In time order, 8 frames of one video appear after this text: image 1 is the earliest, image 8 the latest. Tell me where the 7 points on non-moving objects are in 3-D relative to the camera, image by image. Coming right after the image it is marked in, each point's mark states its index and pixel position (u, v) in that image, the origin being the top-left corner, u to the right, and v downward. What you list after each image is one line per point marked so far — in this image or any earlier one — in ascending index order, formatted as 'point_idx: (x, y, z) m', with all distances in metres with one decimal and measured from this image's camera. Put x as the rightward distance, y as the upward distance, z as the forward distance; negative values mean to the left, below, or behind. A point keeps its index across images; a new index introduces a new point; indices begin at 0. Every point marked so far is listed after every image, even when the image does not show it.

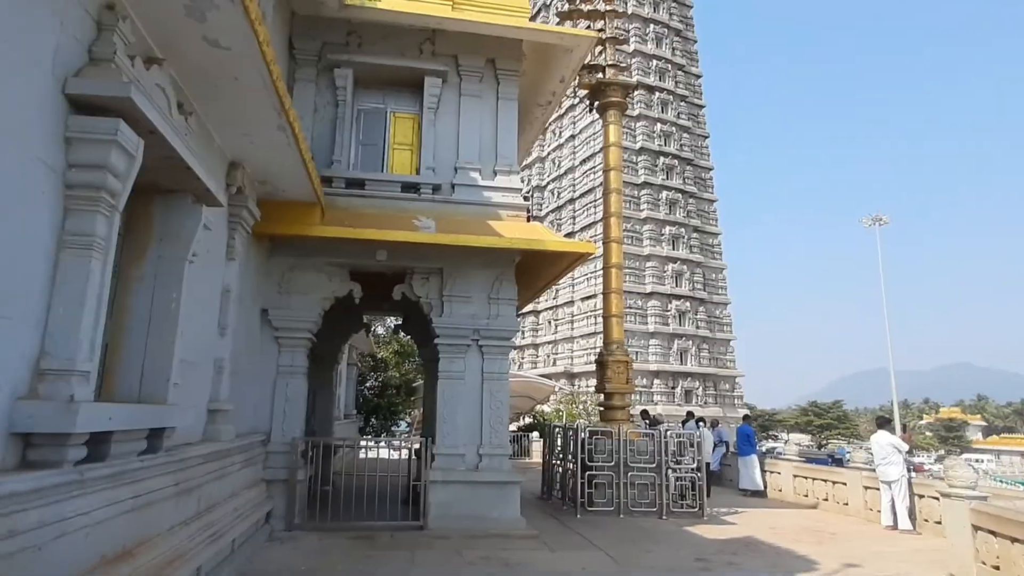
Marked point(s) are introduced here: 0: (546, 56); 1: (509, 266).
0: (+0.5, +3.3, +8.1) m
1: (0.0, +0.3, +7.1) m
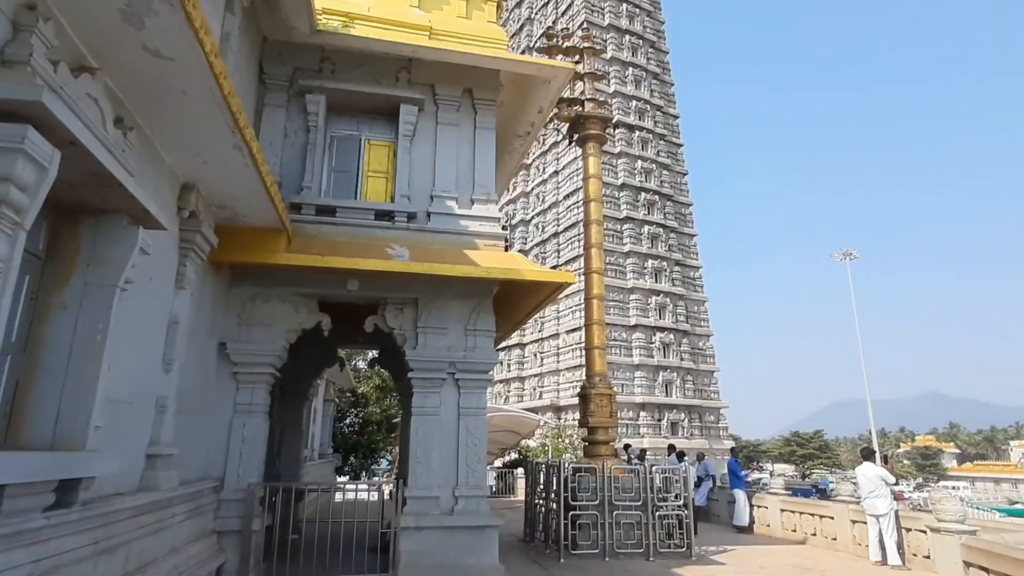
0: (+0.2, +2.9, +8.0) m
1: (-0.3, -0.1, +6.8) m
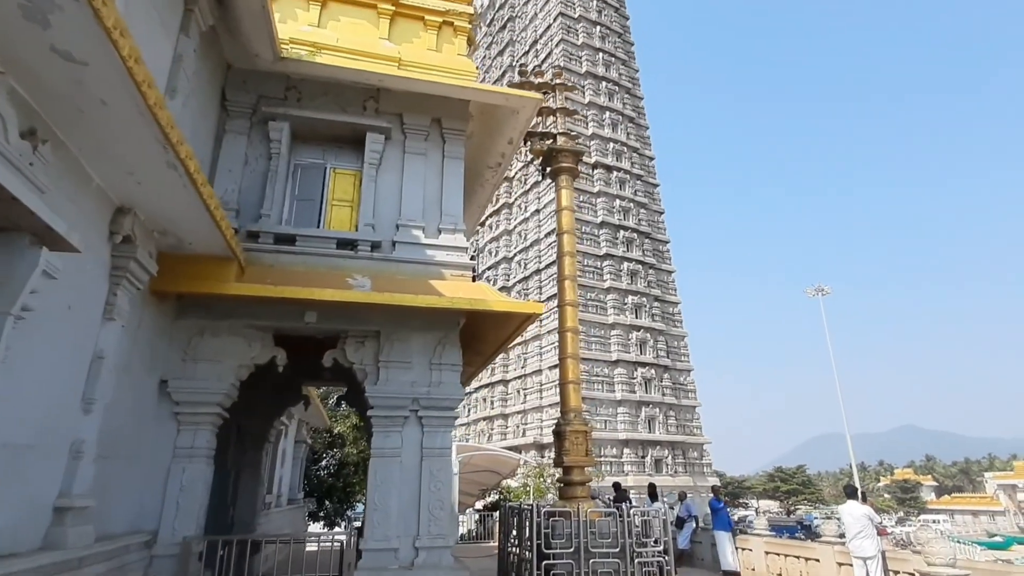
0: (-0.3, +2.4, +7.9) m
1: (-0.7, -0.5, +6.5) m
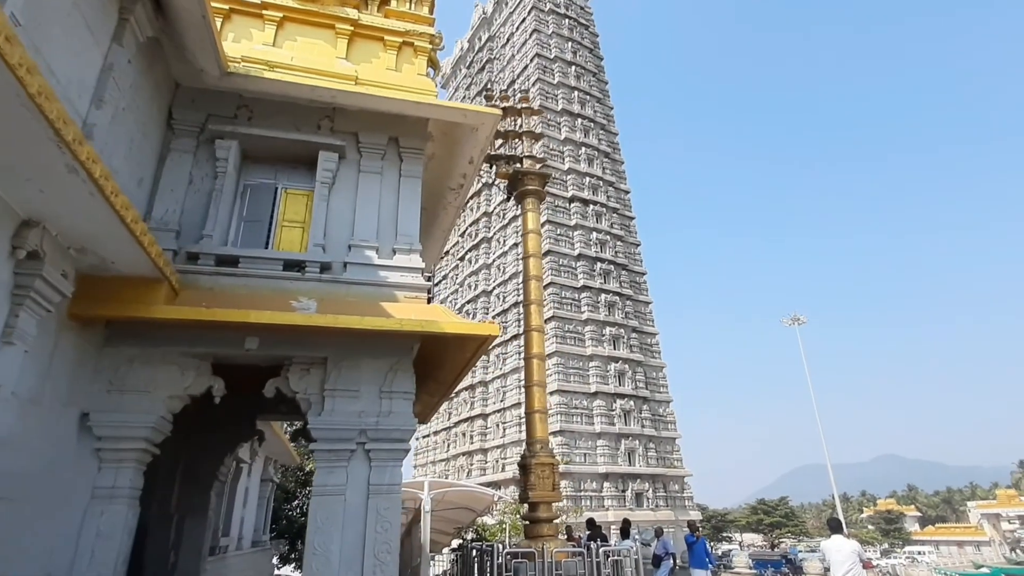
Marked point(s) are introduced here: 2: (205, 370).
0: (-0.8, +2.1, +7.7) m
1: (-1.1, -0.7, +6.1) m
2: (-3.1, -0.8, +5.8) m
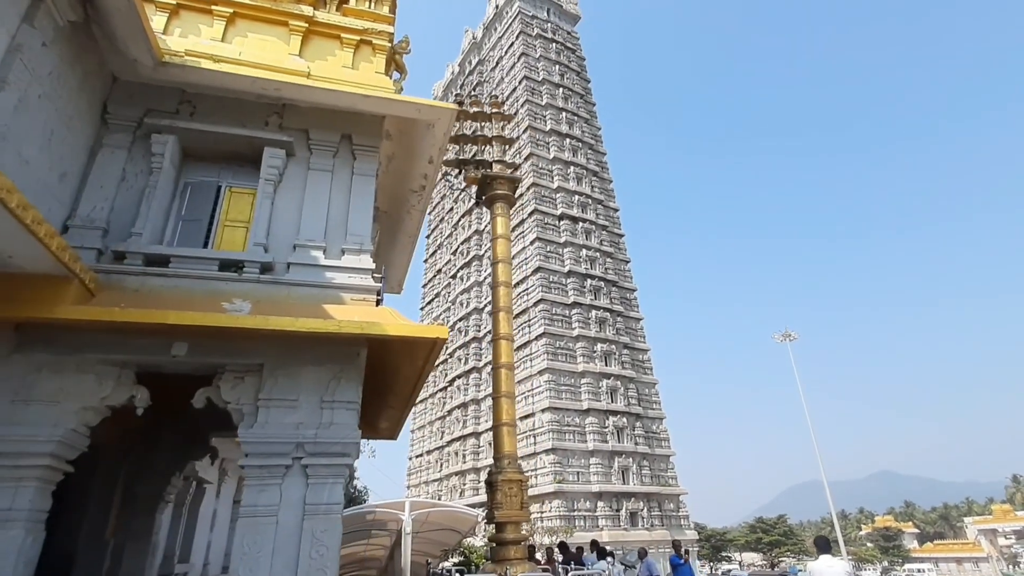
0: (-1.3, +2.0, +7.3) m
1: (-1.6, -0.7, +5.7) m
2: (-3.6, -0.9, +5.3) m
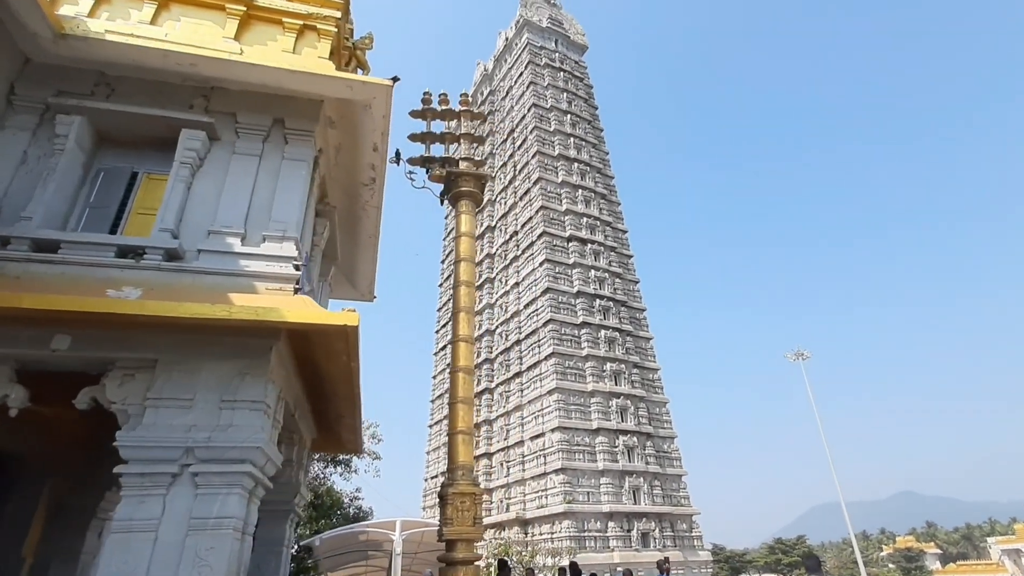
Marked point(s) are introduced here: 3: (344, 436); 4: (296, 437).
0: (-1.9, +2.1, +6.8) m
1: (-2.3, -0.6, +5.1) m
2: (-4.2, -0.7, +4.7) m
3: (-2.5, -2.2, +8.4) m
4: (-2.7, -1.9, +7.3) m
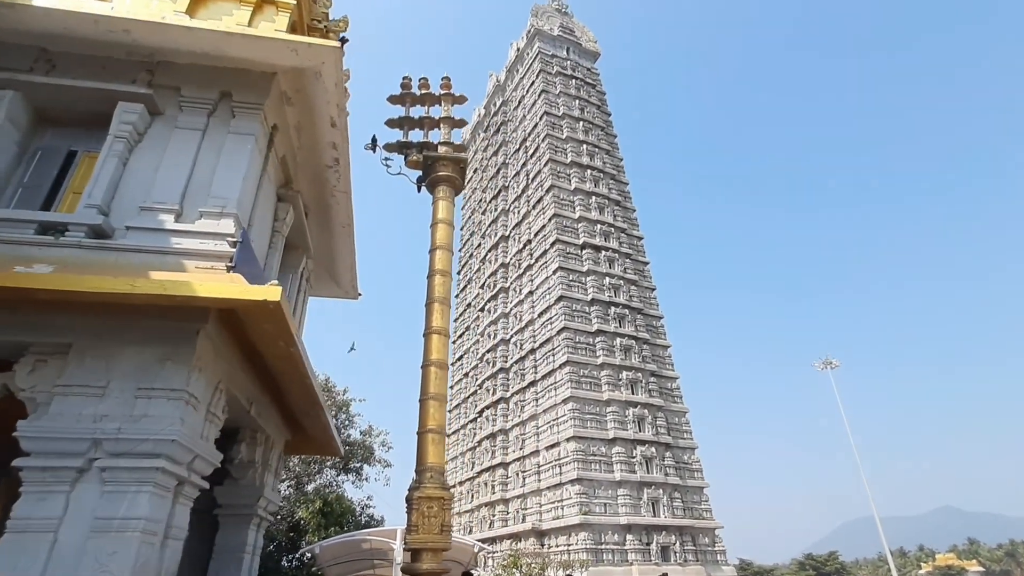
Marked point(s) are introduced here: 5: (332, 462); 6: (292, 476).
0: (-2.3, +2.2, +6.3) m
1: (-2.6, -0.4, +4.6) m
2: (-4.7, -0.6, +4.3) m
3: (-2.8, -2.1, +7.9) m
4: (-3.0, -1.8, +6.8) m
5: (-6.5, -6.2, +19.8) m
6: (-7.3, -6.3, +18.6) m
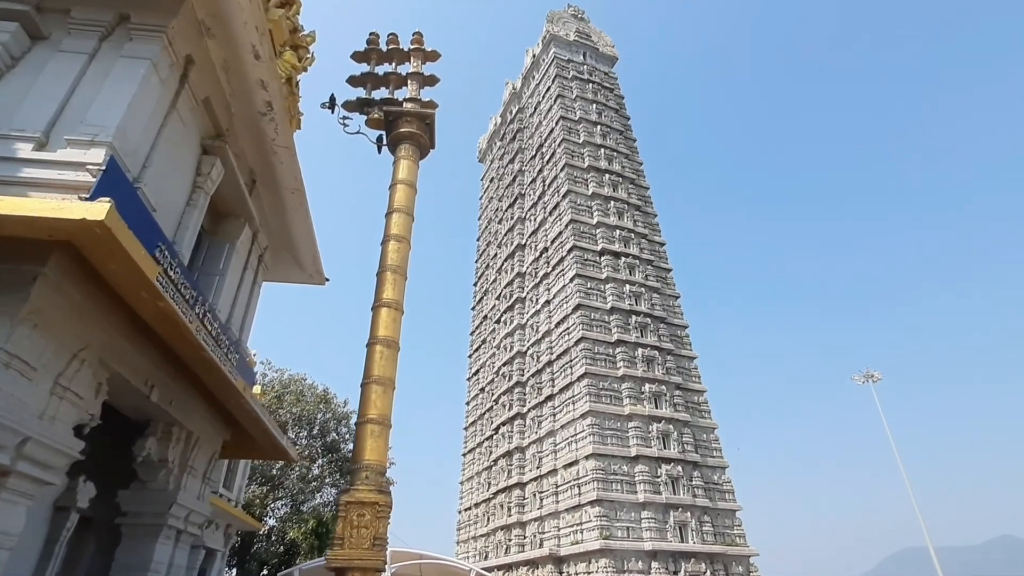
0: (-2.7, +2.6, +5.4) m
1: (-3.1, 0.0, +3.5) m
2: (-5.2, -0.1, +3.3) m
3: (-3.1, -1.8, +6.8) m
4: (-3.4, -1.4, +5.7) m
5: (-6.1, -6.4, +18.7) m
6: (-7.0, -6.4, +17.5) m
